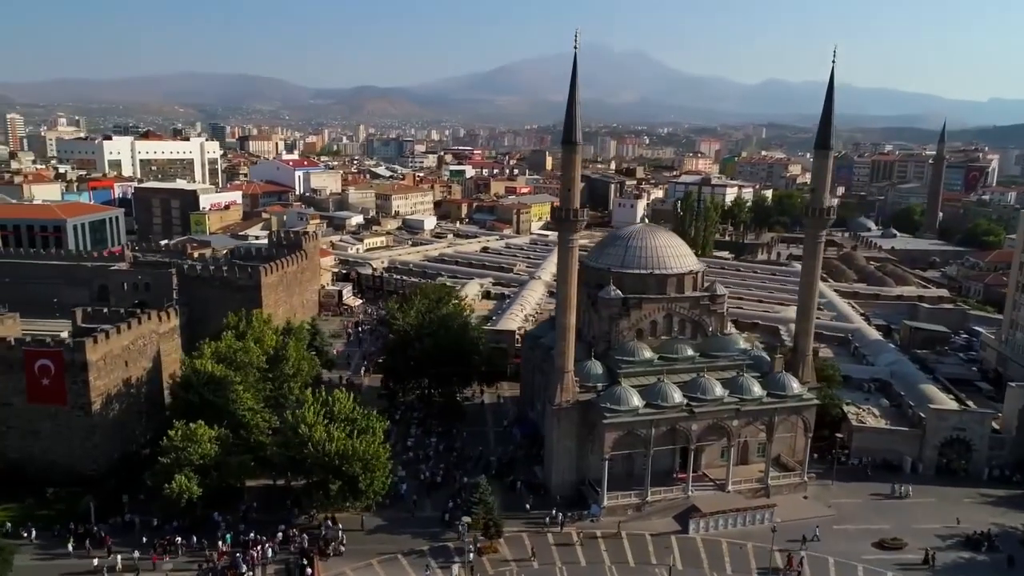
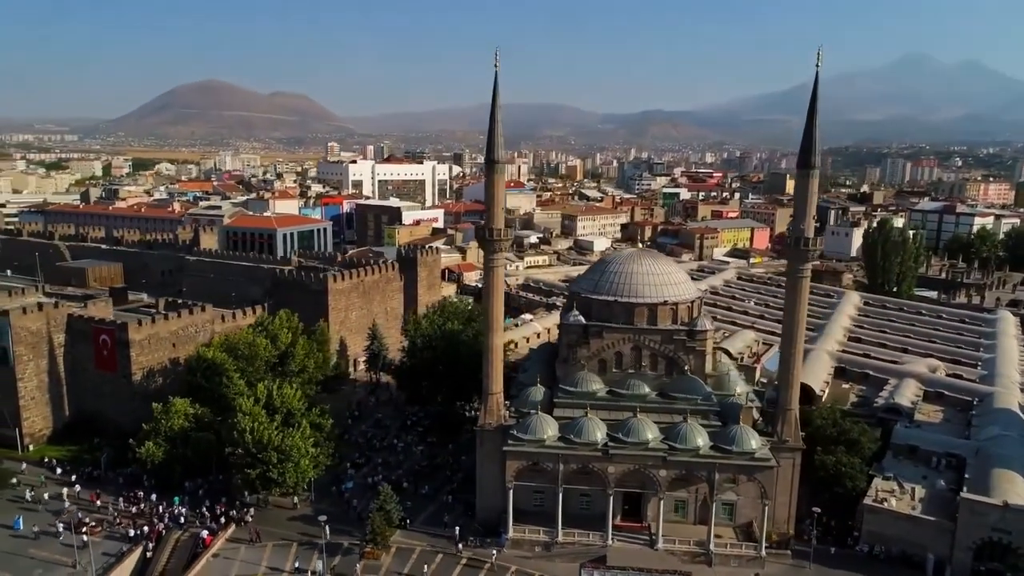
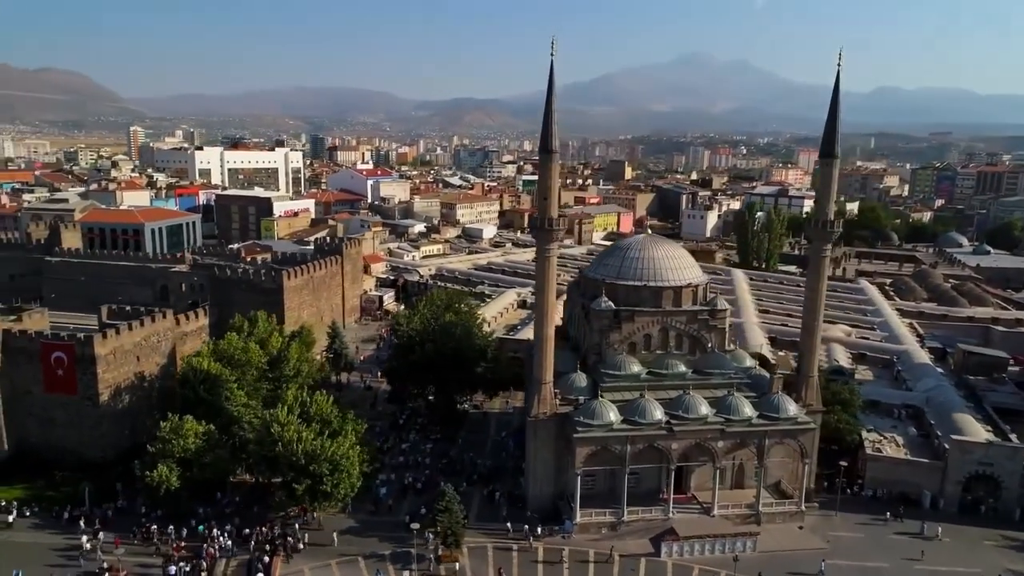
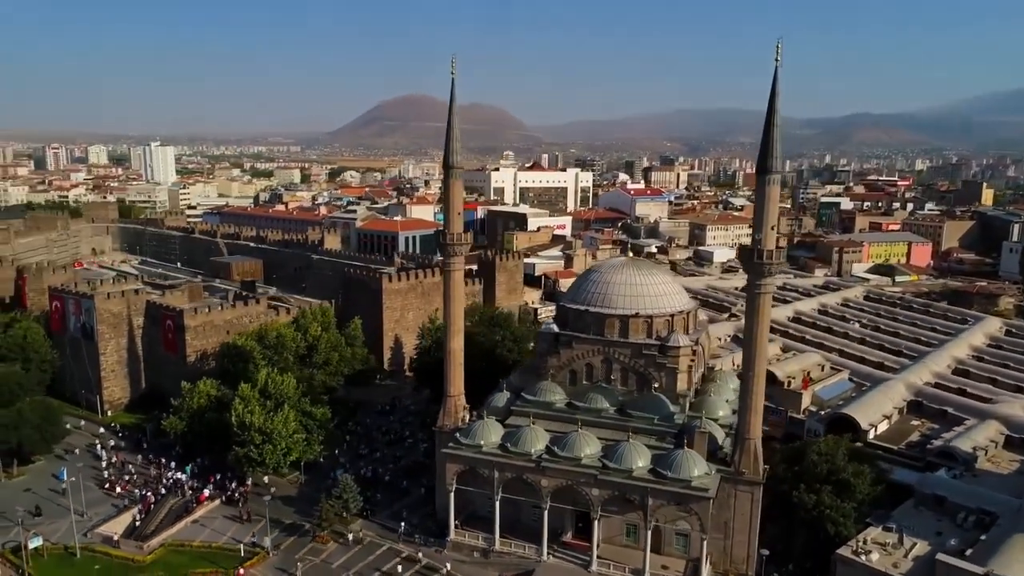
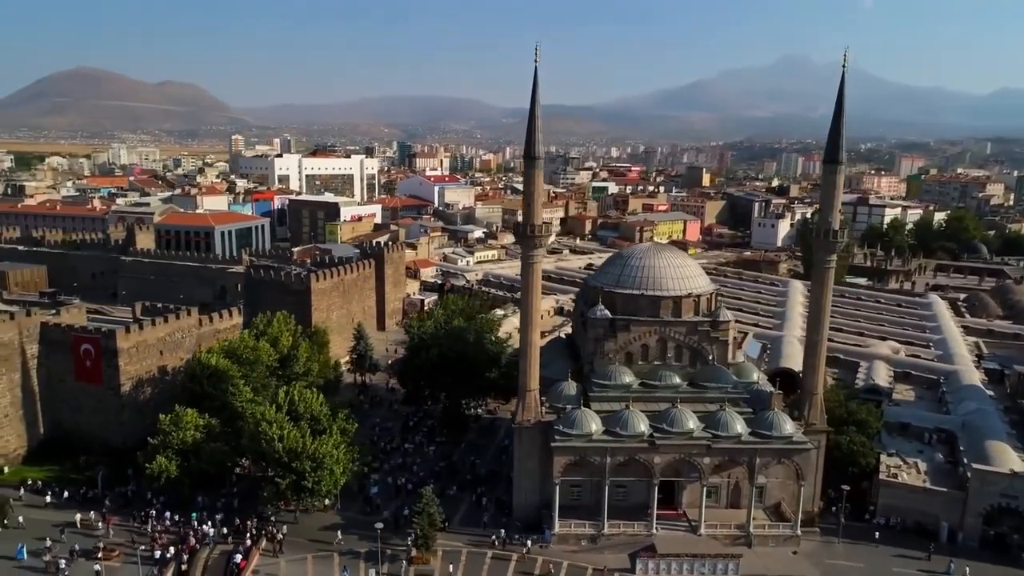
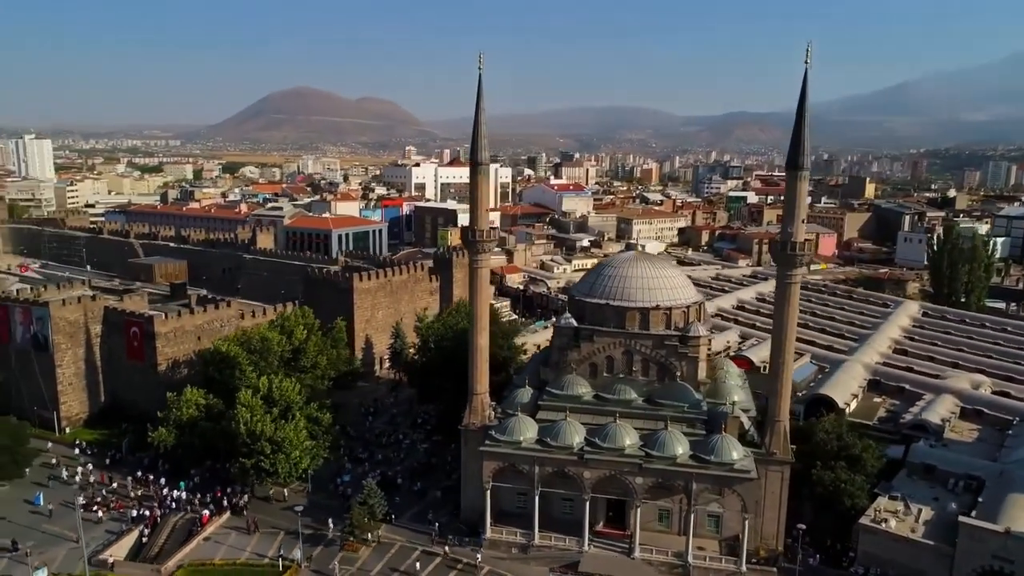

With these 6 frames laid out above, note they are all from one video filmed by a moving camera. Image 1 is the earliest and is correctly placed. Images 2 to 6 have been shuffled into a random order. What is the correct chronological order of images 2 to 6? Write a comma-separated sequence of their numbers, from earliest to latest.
3, 5, 2, 6, 4
